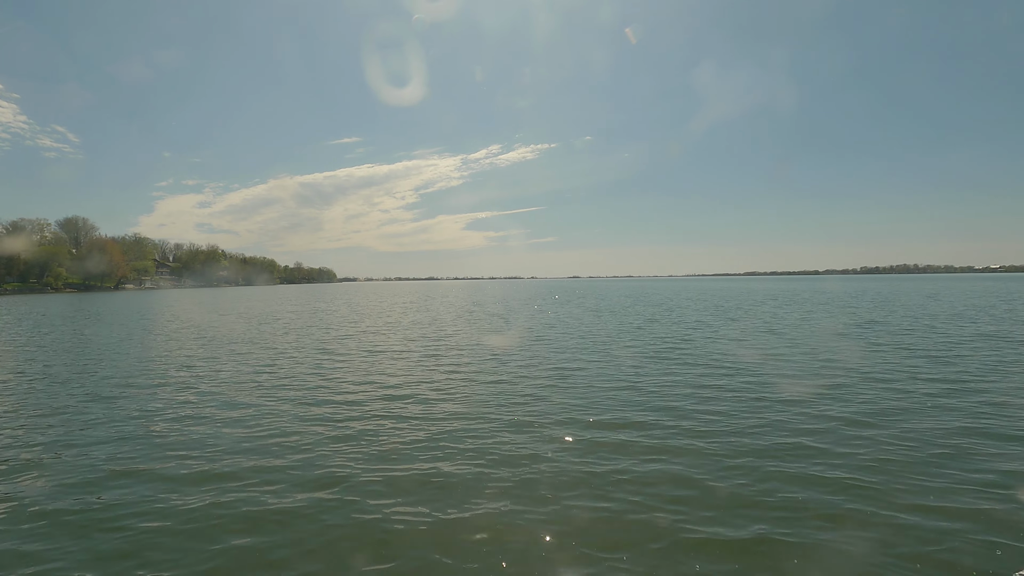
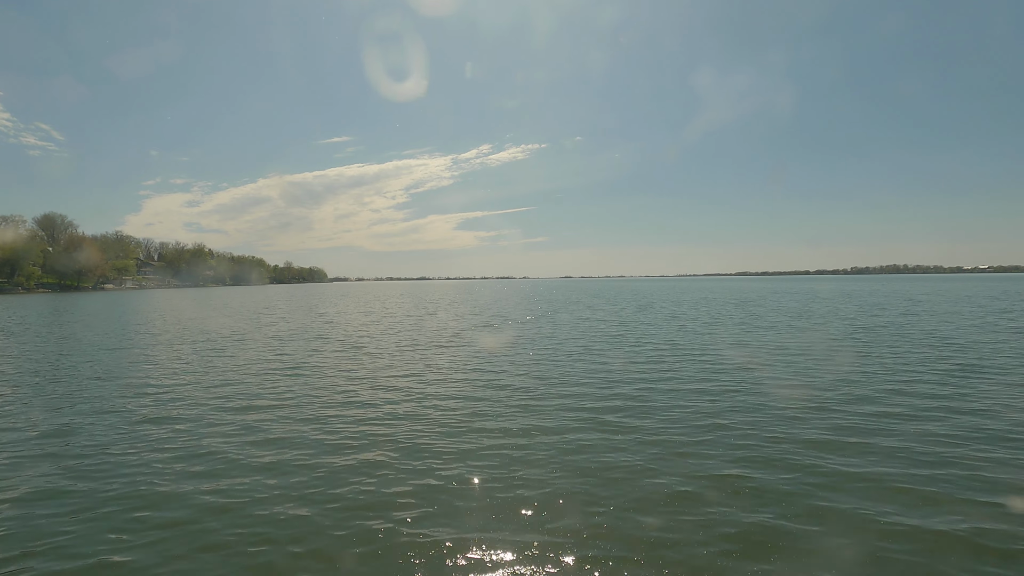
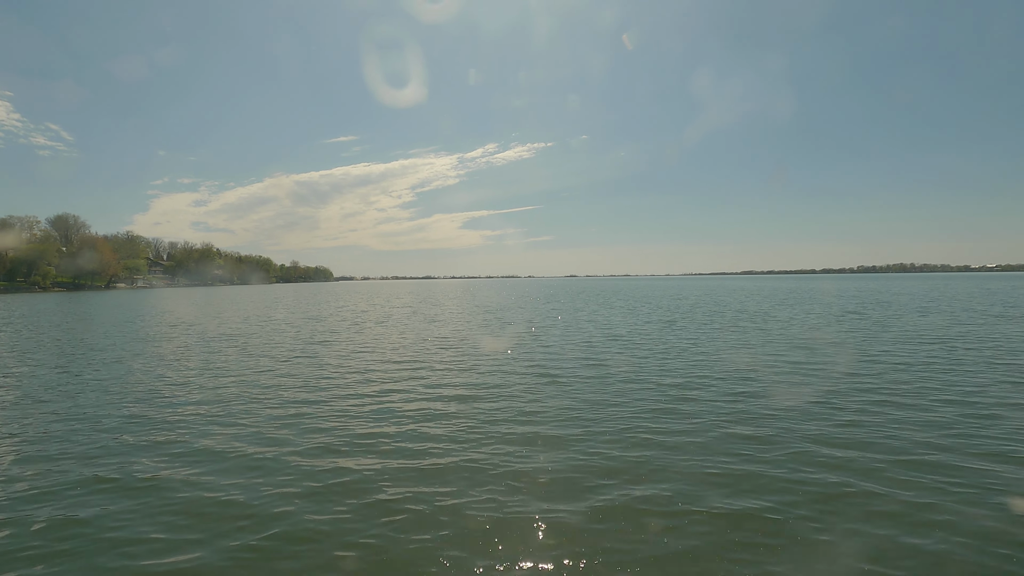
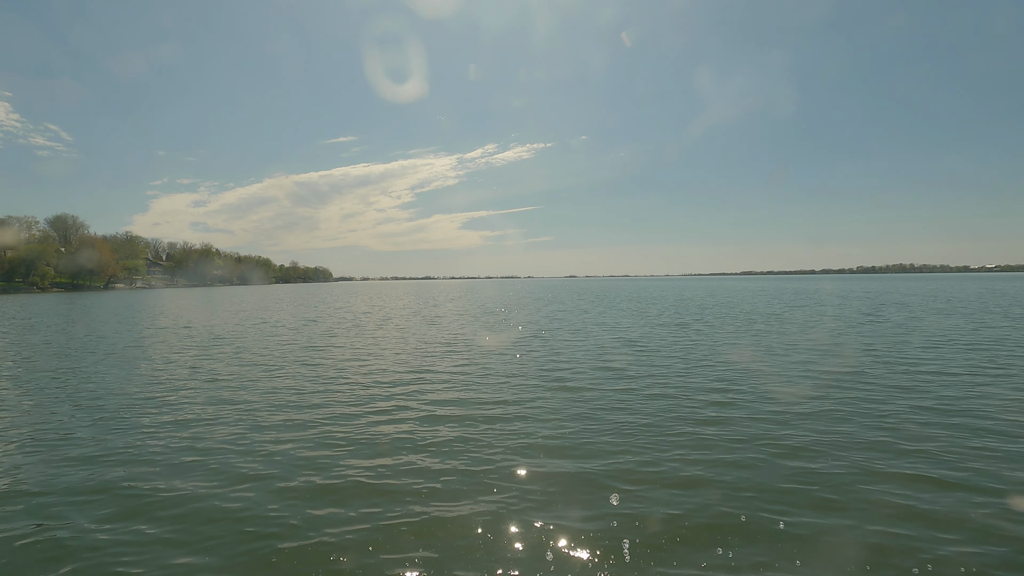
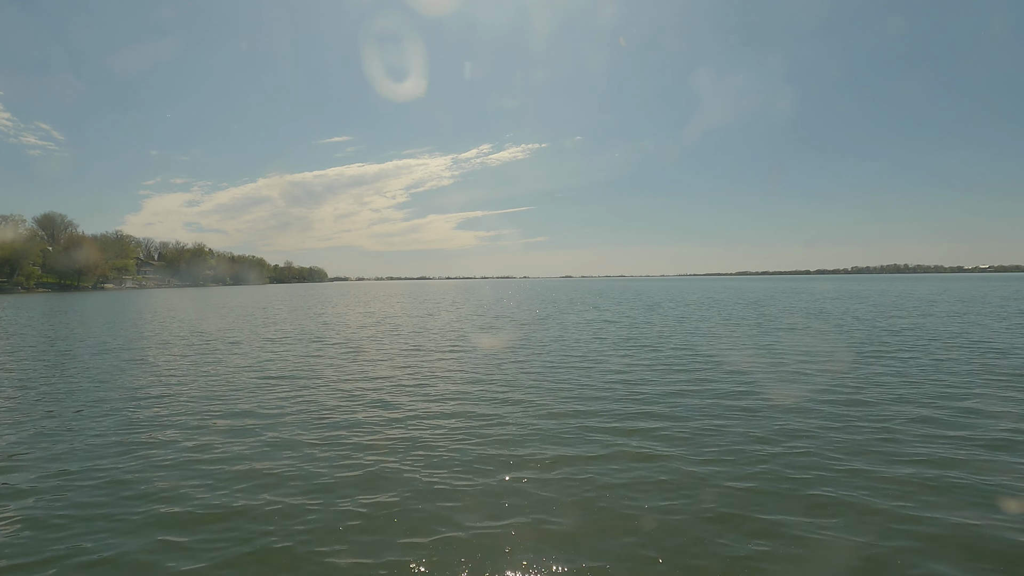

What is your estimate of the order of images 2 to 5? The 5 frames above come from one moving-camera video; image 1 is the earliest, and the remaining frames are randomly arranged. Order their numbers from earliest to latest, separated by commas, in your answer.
3, 4, 2, 5
